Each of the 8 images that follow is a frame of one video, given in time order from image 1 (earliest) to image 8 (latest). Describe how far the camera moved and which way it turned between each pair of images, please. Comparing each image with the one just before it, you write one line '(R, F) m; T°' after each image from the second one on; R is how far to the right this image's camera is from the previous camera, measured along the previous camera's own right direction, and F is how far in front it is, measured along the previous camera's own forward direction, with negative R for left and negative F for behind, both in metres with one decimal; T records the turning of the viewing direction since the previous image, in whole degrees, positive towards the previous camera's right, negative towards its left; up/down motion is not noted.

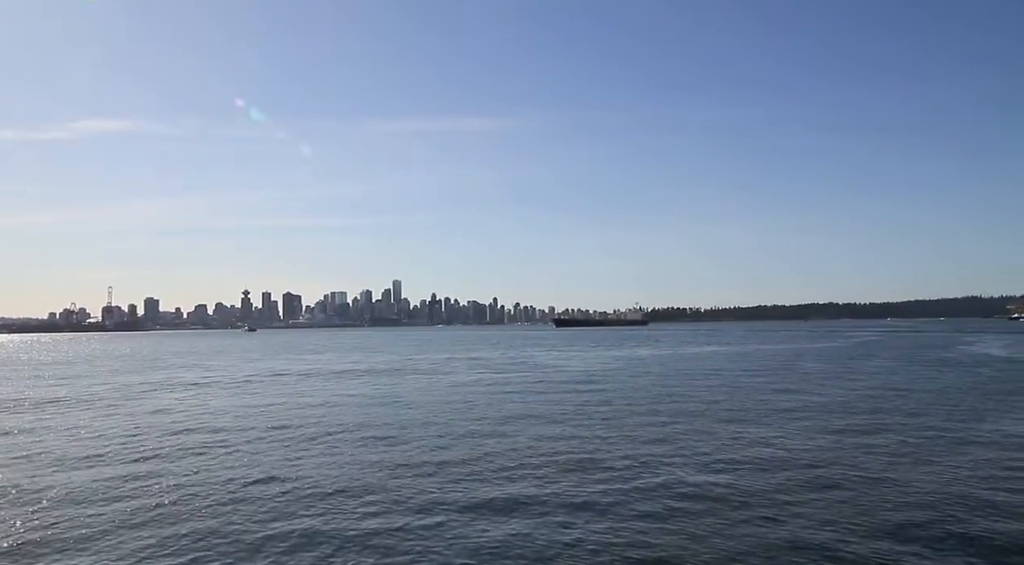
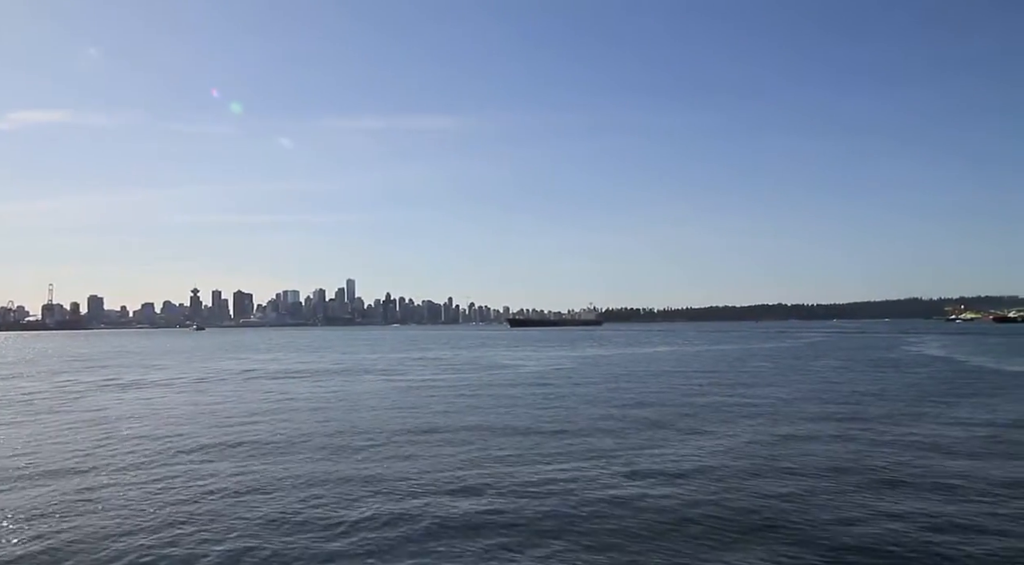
(+0.1, +0.2) m; +3°
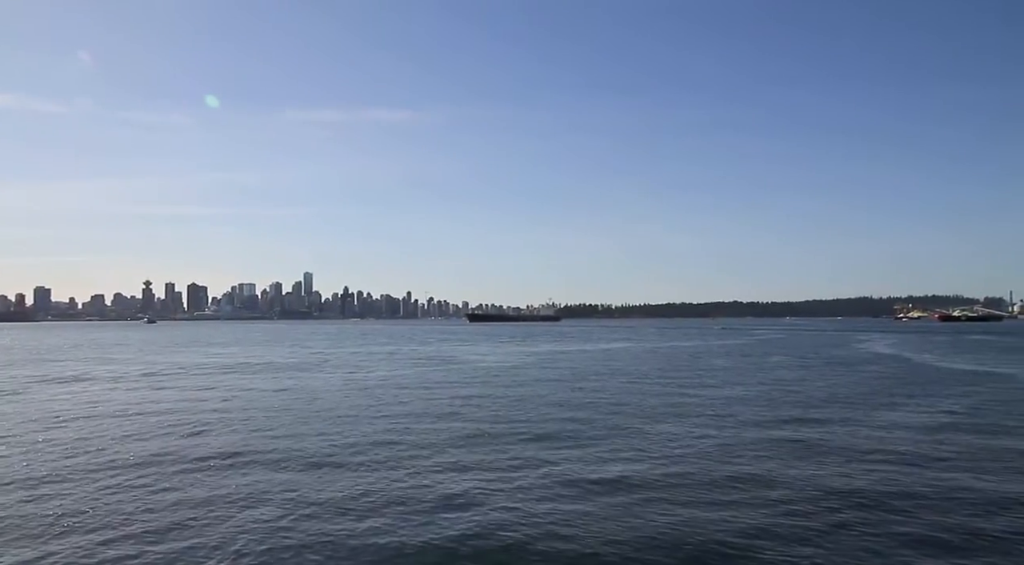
(-0.2, -1.4) m; +3°
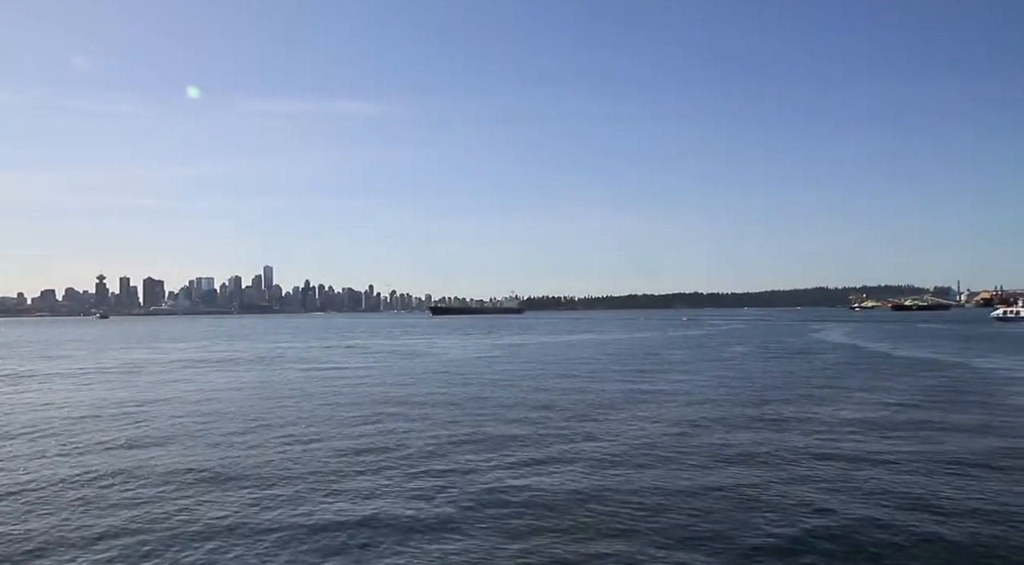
(-14.2, -15.5) m; +2°
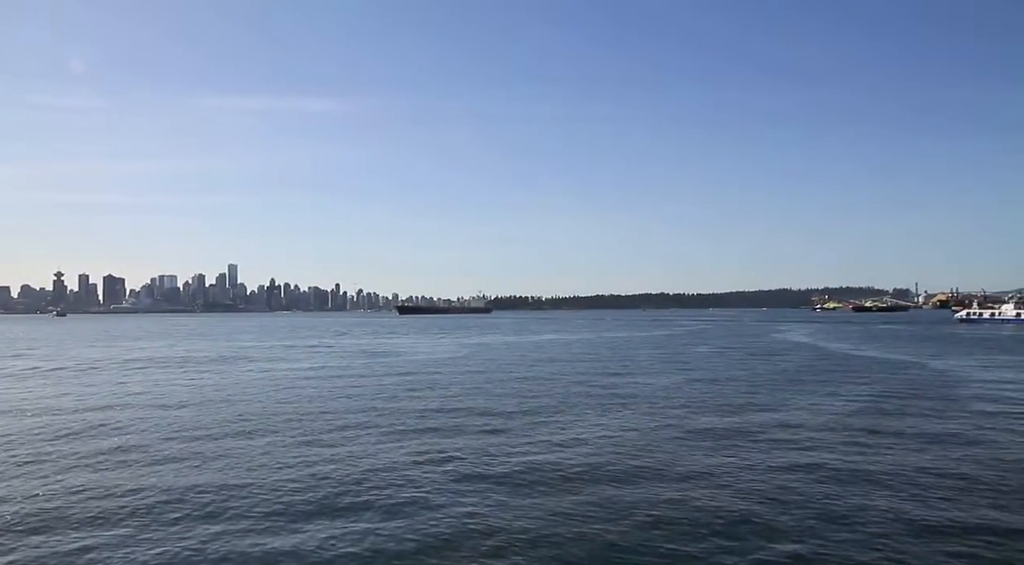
(0.0, 0.0) m; +2°
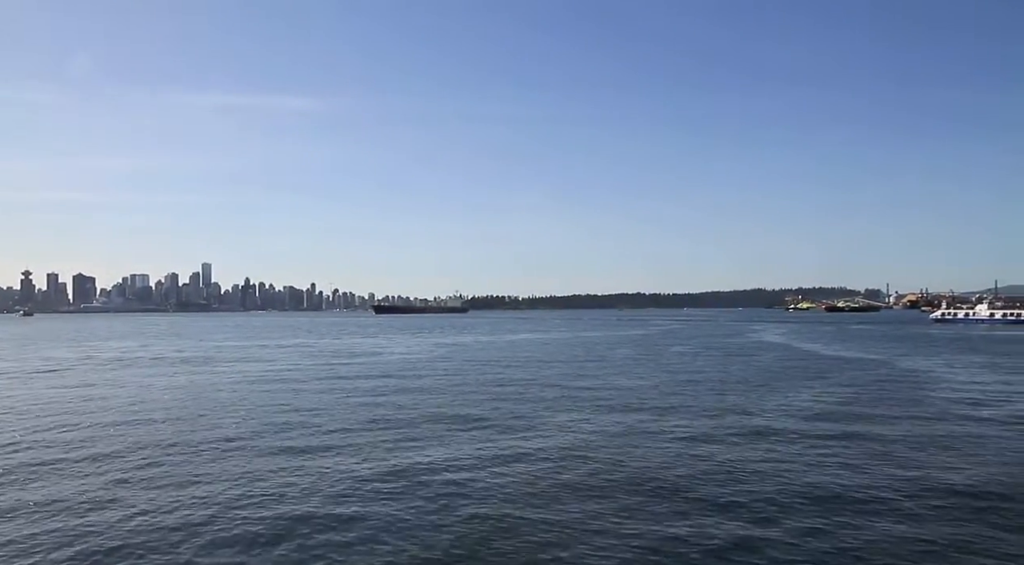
(0.0, 0.0) m; +2°
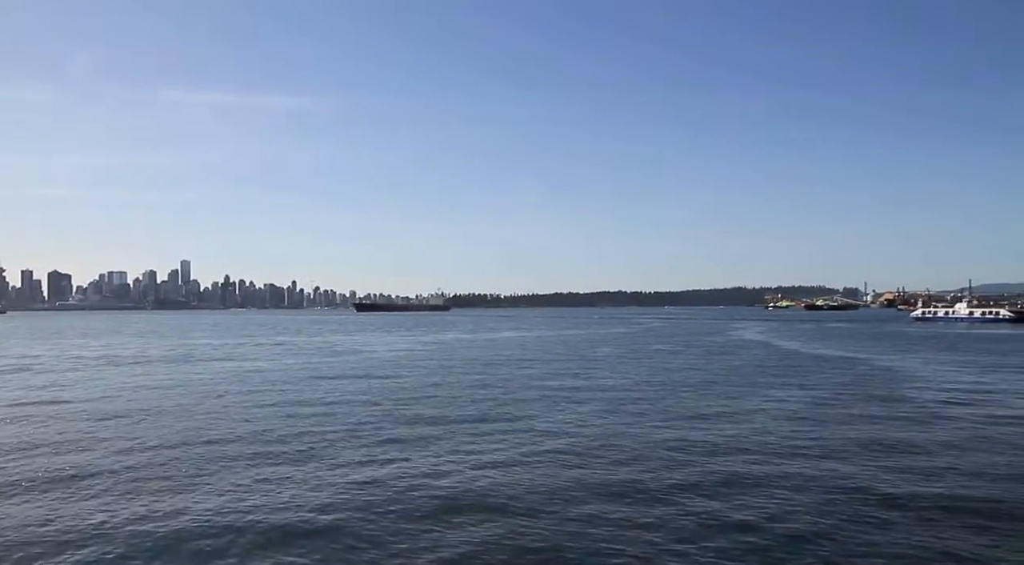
(0.0, +0.1) m; +1°
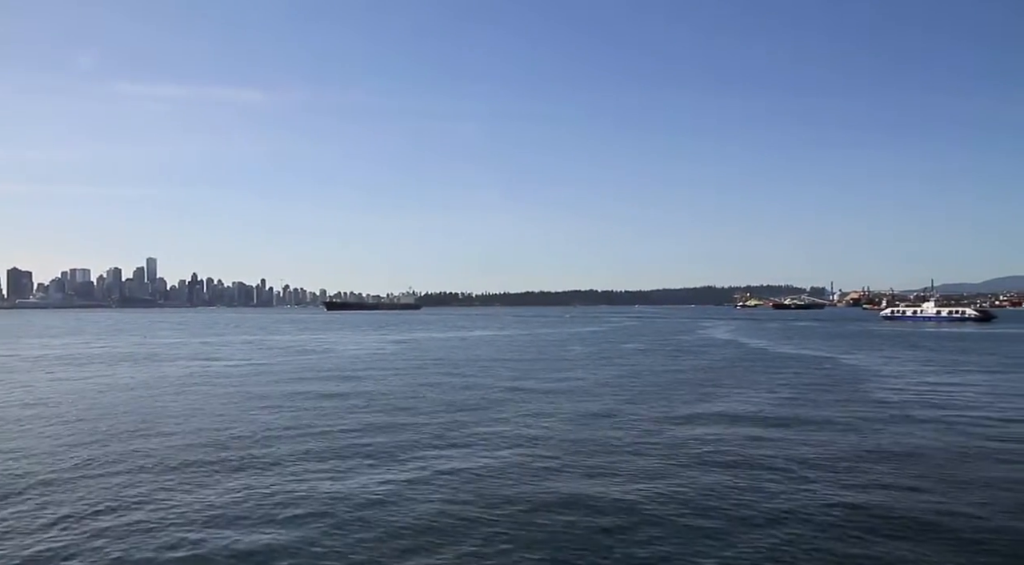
(0.0, +0.1) m; +2°
